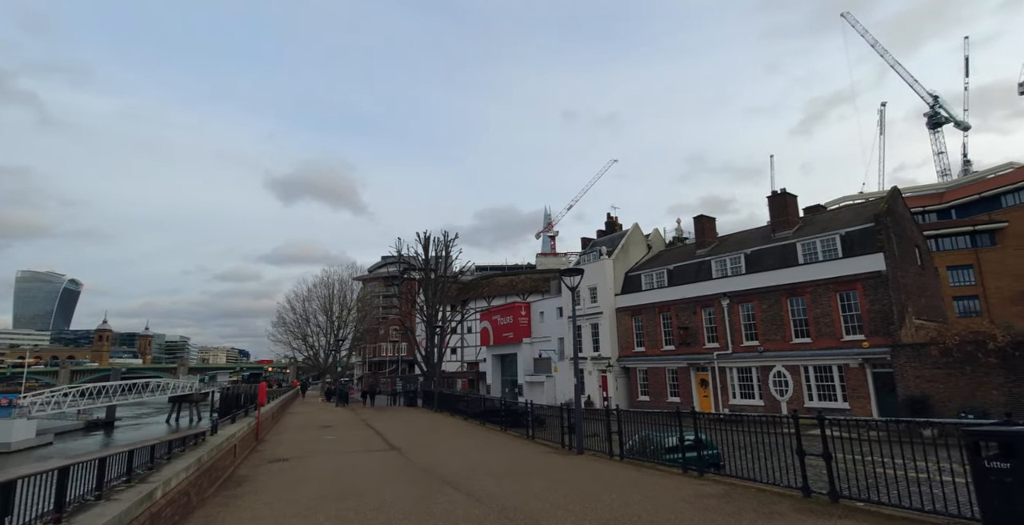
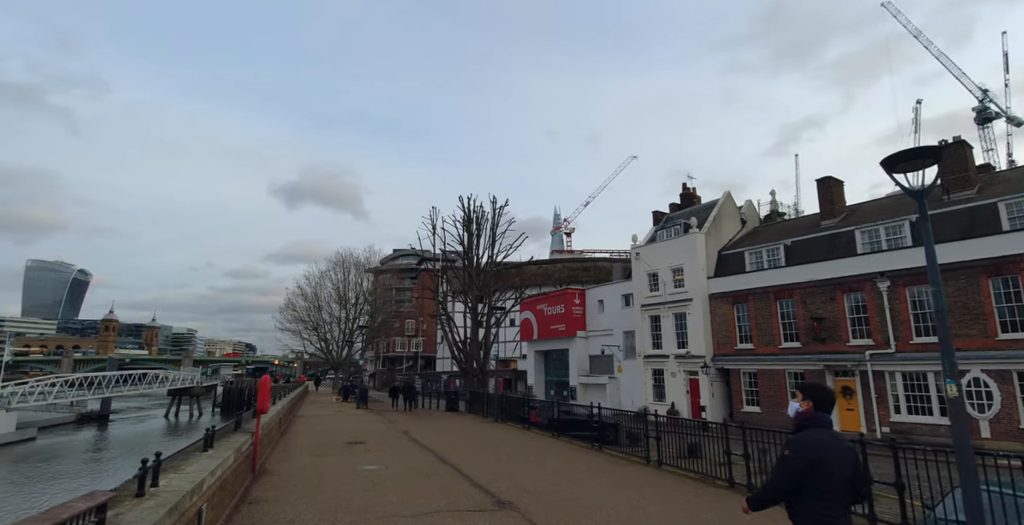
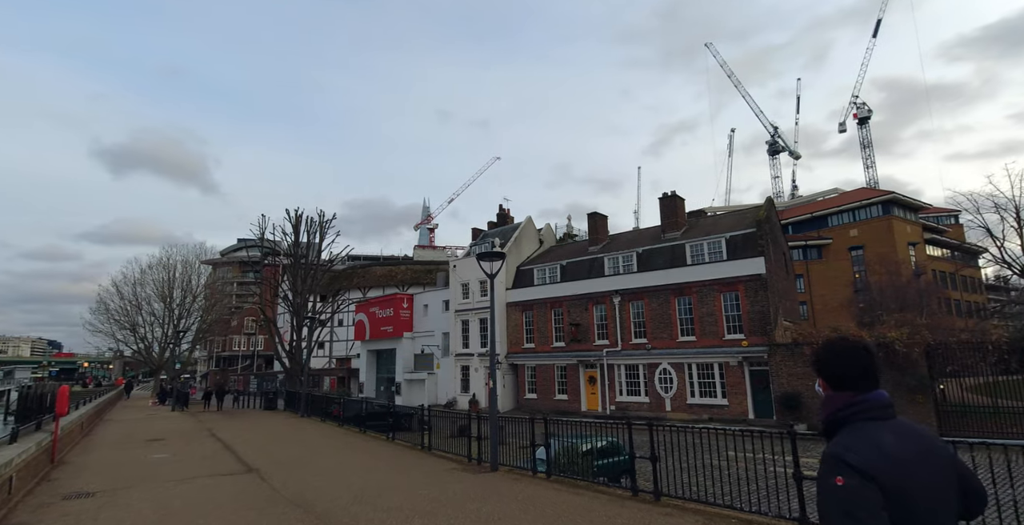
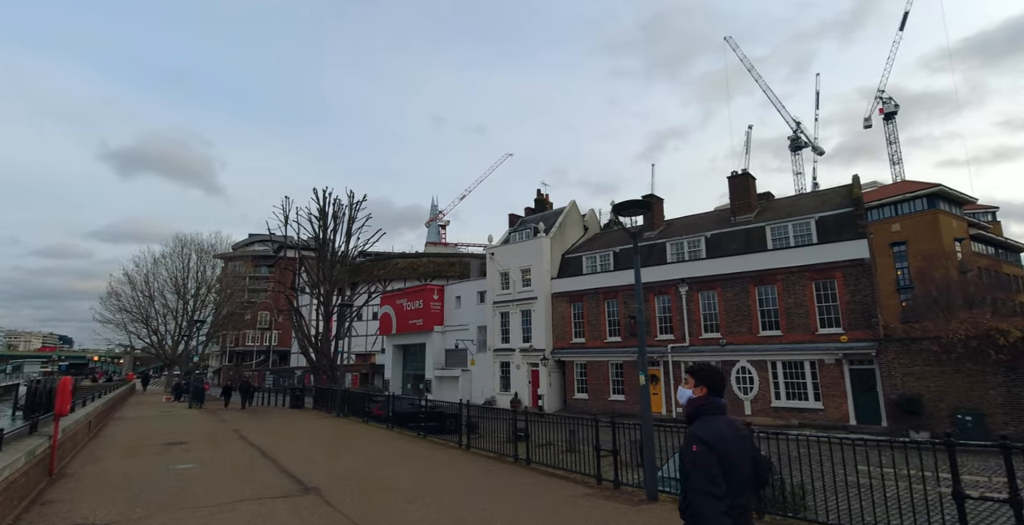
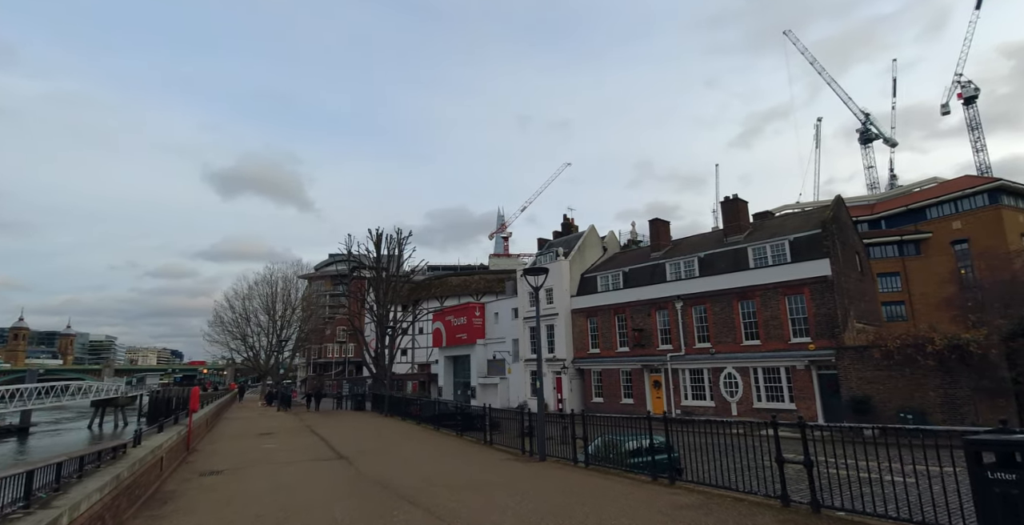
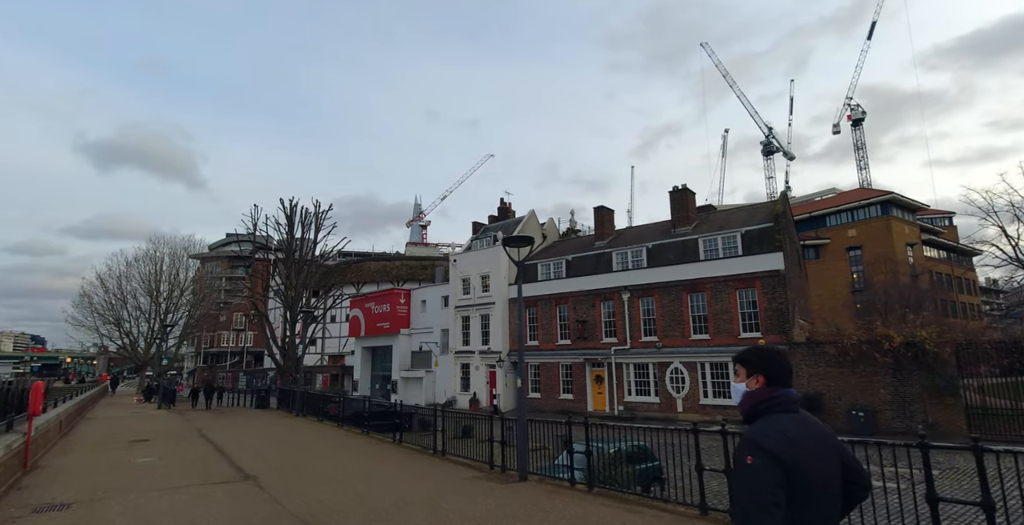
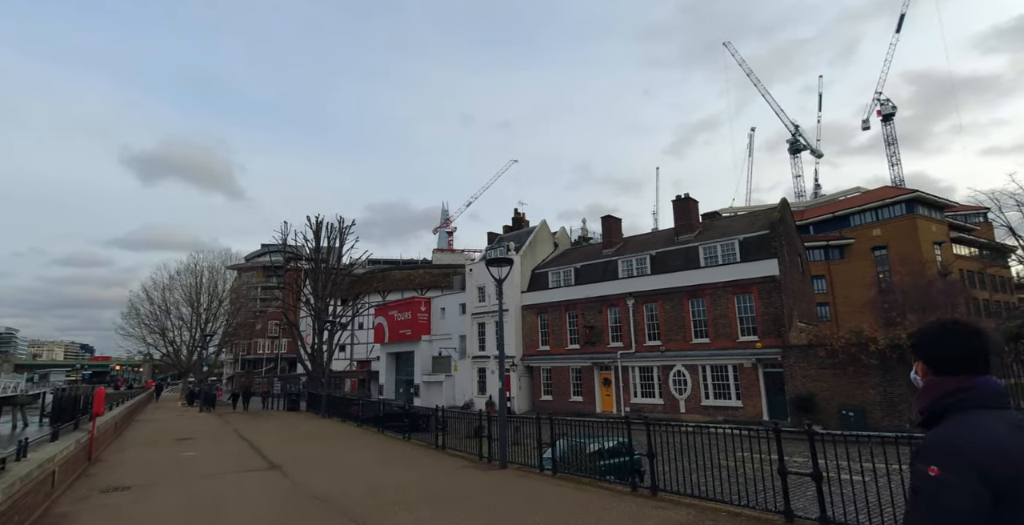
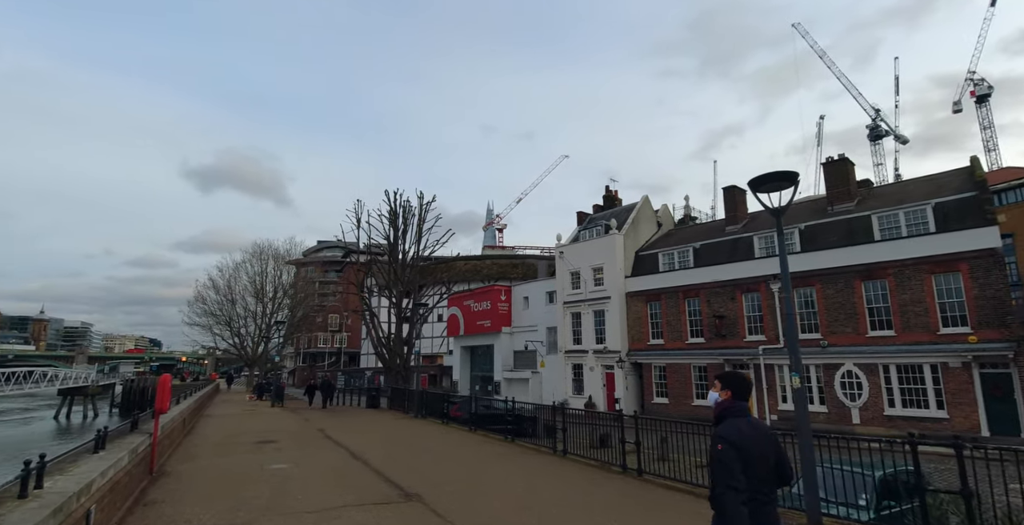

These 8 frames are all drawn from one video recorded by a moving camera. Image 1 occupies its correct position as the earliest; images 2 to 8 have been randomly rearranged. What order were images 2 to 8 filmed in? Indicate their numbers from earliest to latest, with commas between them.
5, 7, 3, 6, 4, 8, 2
